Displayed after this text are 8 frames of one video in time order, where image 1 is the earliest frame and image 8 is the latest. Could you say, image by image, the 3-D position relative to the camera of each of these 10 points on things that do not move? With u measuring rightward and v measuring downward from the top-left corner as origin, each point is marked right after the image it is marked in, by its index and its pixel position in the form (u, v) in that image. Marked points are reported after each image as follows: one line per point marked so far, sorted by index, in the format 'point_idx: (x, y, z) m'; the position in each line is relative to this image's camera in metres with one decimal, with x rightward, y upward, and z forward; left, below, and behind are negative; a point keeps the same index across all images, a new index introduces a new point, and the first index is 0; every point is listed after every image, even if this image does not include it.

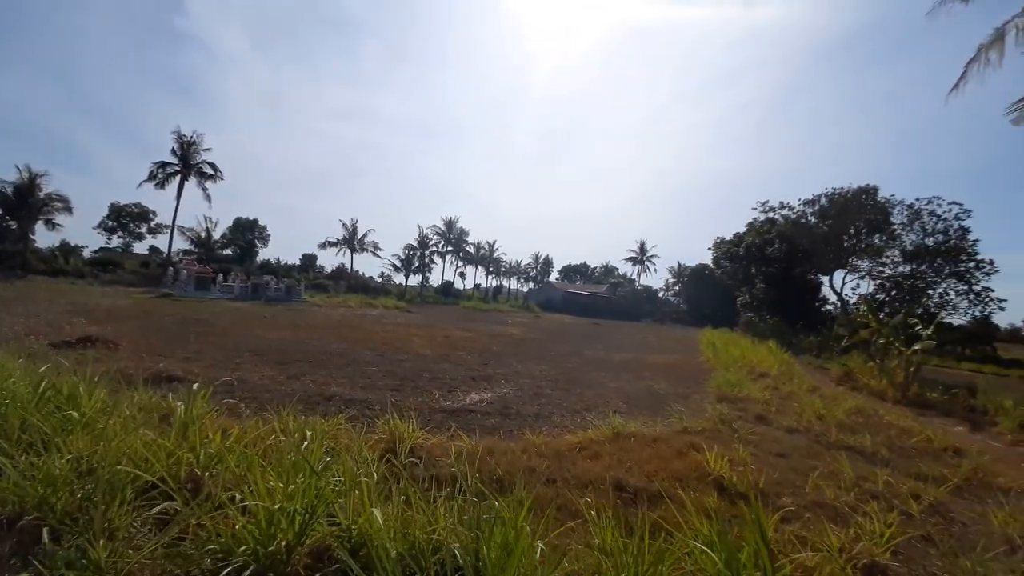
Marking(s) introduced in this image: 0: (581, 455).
0: (+0.9, -2.1, +5.2) m
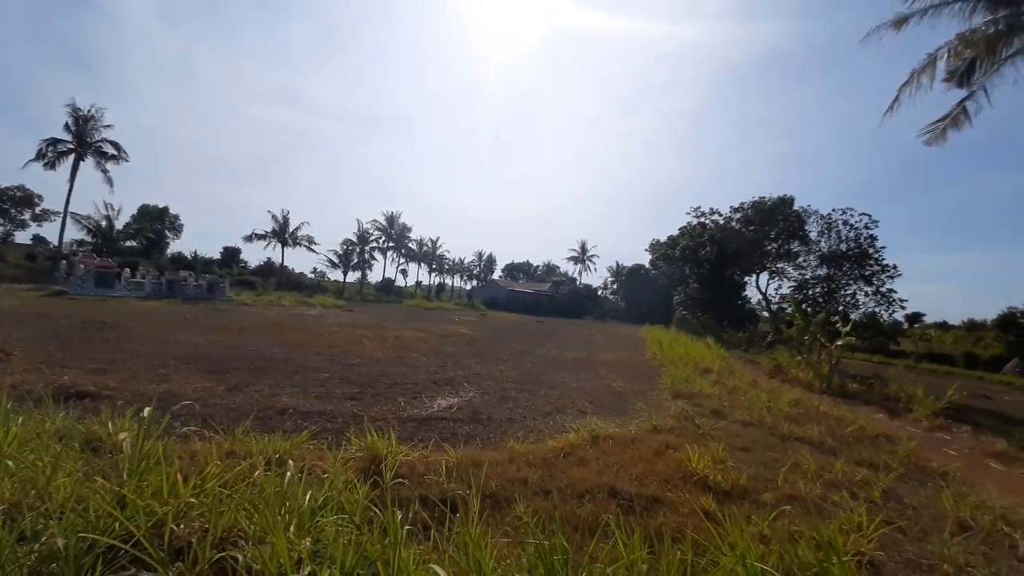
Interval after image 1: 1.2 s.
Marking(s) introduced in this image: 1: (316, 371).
0: (+0.7, -2.1, +5.1) m
1: (-4.5, -2.0, +9.6) m
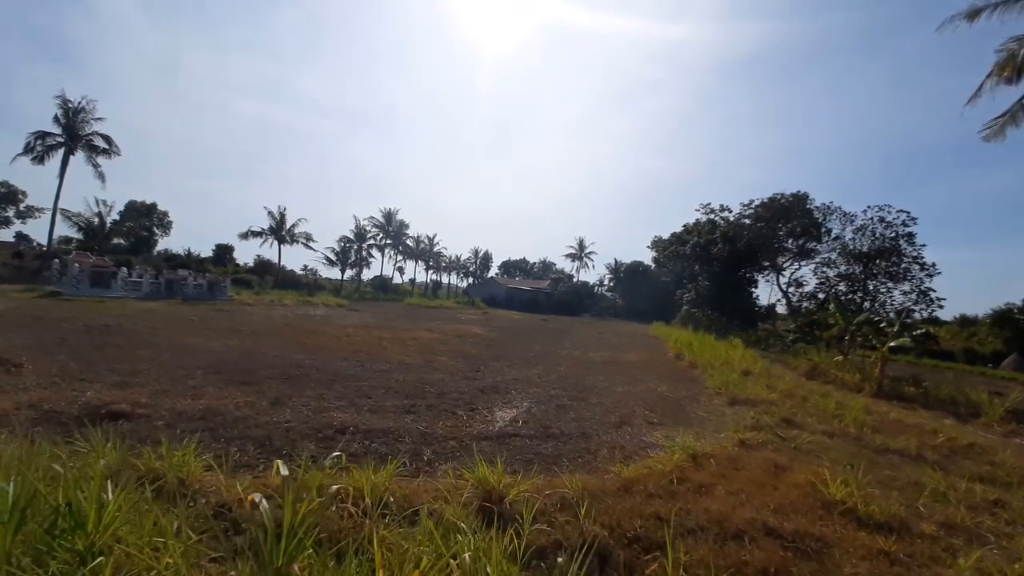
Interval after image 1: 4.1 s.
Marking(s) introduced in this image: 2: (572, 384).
0: (+1.9, -2.2, +4.5) m
1: (-3.4, -2.0, +8.9) m
2: (+1.6, -2.5, +10.8) m
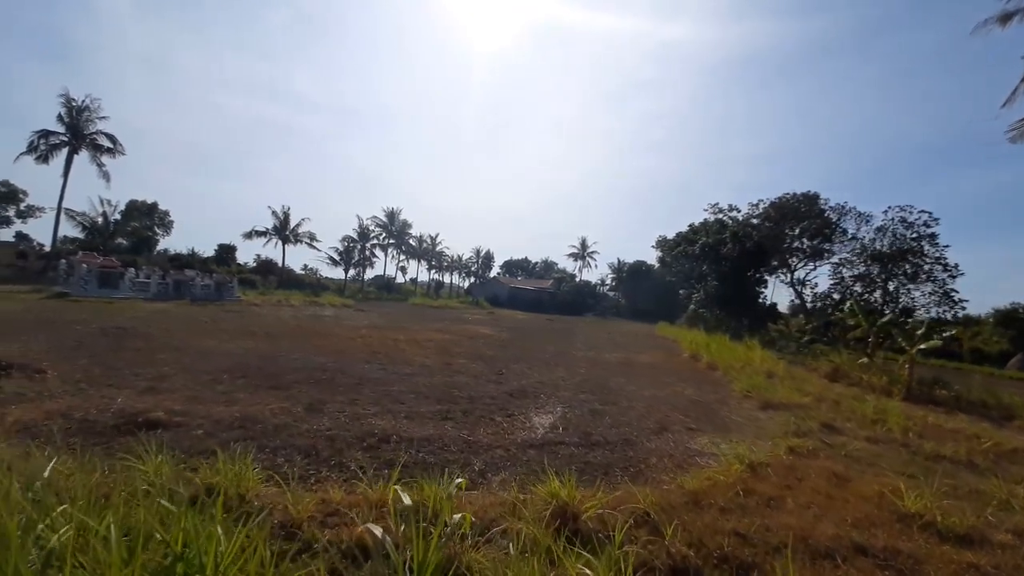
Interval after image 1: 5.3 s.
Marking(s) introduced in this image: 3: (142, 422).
0: (+2.6, -2.3, +4.3) m
1: (-2.7, -2.1, +8.7) m
2: (+2.2, -2.6, +10.7) m
3: (-4.9, -1.8, +5.4) m
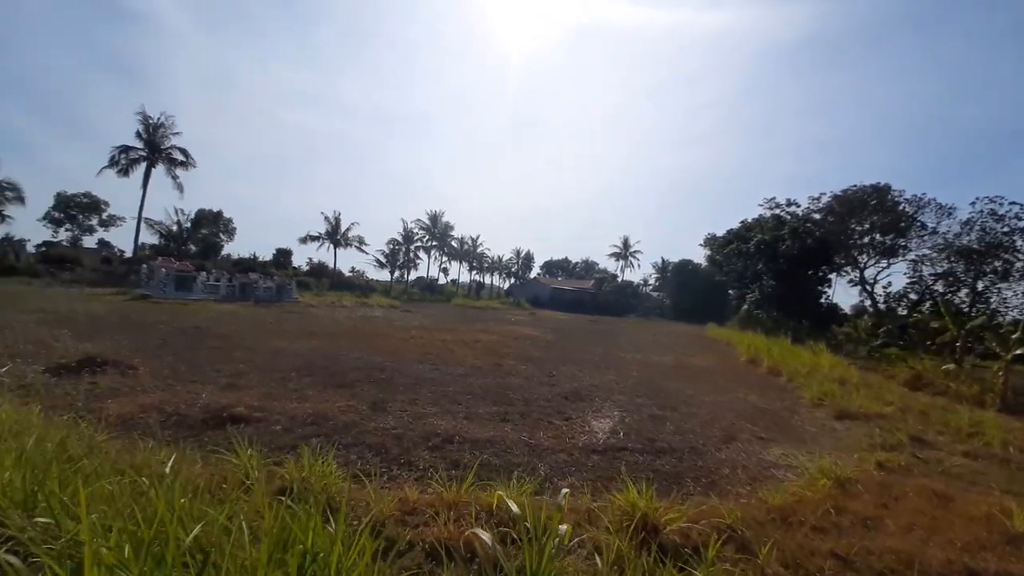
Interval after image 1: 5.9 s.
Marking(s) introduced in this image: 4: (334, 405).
0: (+3.3, -2.3, +4.0) m
1: (-1.6, -2.1, +8.9) m
2: (+3.6, -2.6, +10.3) m
3: (-4.0, -1.8, +5.7) m
4: (-3.0, -2.0, +6.9) m
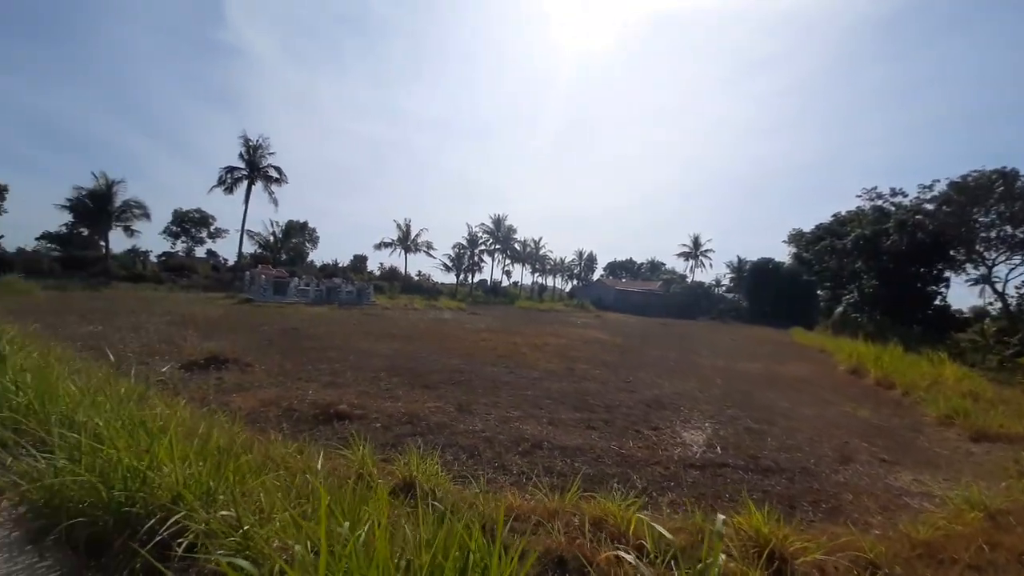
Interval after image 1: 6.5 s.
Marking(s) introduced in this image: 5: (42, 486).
0: (+4.3, -2.3, +3.4) m
1: (+0.1, -2.2, +8.9) m
2: (+5.5, -2.7, +9.6) m
3: (-2.8, -1.9, +6.2) m
4: (-1.6, -2.1, +7.2) m
5: (-2.5, -1.0, +2.1) m
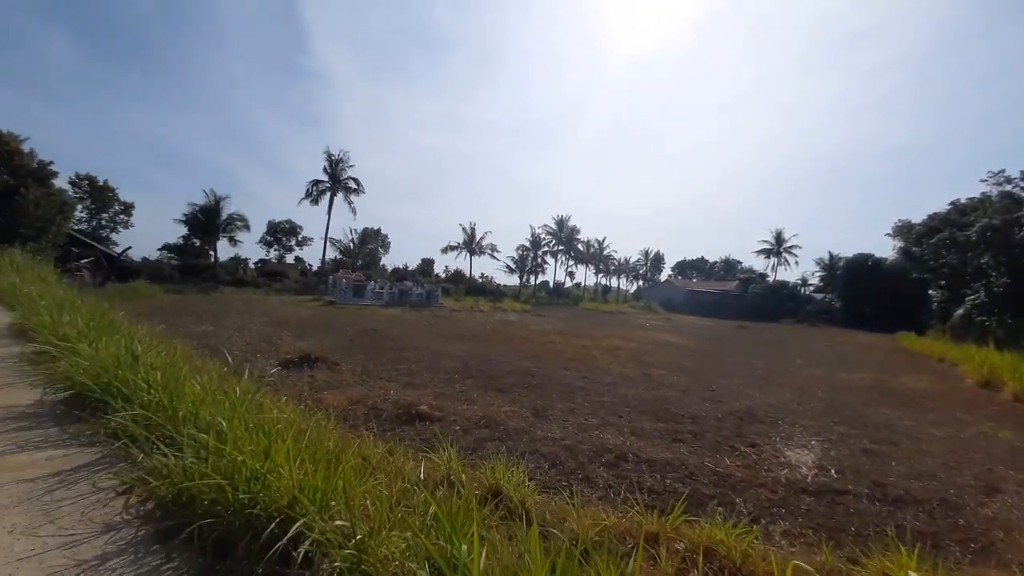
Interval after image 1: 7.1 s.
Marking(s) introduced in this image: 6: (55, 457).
0: (+5.0, -2.3, +2.5) m
1: (+1.7, -2.3, +8.6) m
2: (+7.1, -2.7, +8.5) m
3: (-1.5, -2.0, +6.3) m
4: (-0.2, -2.1, +7.1) m
5: (-1.9, -1.1, +2.3) m
6: (-3.3, -1.2, +2.9) m
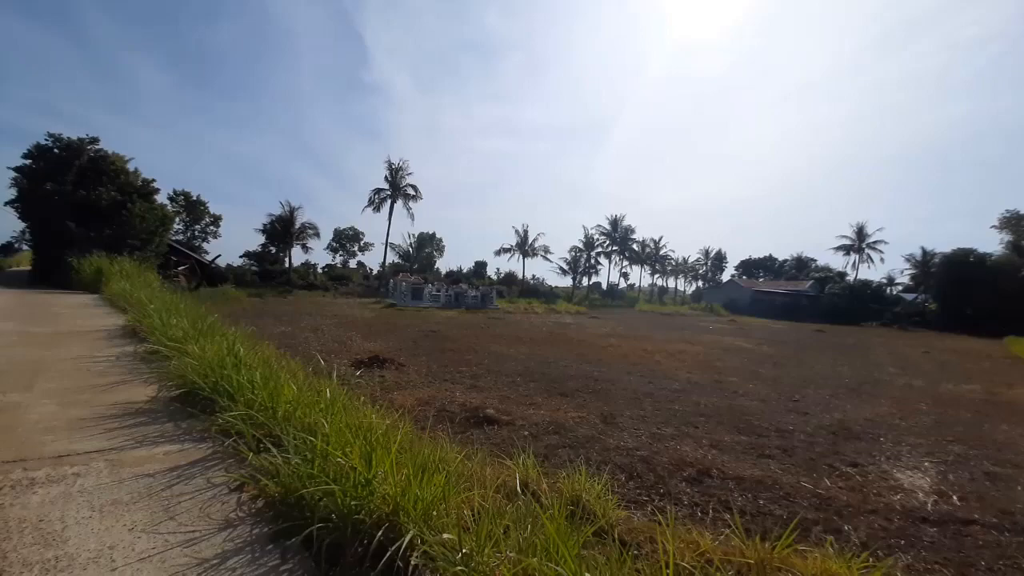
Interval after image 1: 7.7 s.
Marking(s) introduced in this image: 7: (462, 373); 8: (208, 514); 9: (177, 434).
0: (+5.5, -2.3, +1.7) m
1: (+3.1, -2.3, +8.2) m
2: (+8.4, -2.7, +7.4) m
3: (-0.5, -2.0, +6.4) m
4: (+0.9, -2.2, +7.0) m
5: (-1.3, -1.1, +2.4) m
6: (-2.6, -1.3, +3.1) m
7: (-1.2, -2.0, +9.5) m
8: (-1.8, -1.3, +2.4) m
9: (-2.8, -1.2, +3.4) m
